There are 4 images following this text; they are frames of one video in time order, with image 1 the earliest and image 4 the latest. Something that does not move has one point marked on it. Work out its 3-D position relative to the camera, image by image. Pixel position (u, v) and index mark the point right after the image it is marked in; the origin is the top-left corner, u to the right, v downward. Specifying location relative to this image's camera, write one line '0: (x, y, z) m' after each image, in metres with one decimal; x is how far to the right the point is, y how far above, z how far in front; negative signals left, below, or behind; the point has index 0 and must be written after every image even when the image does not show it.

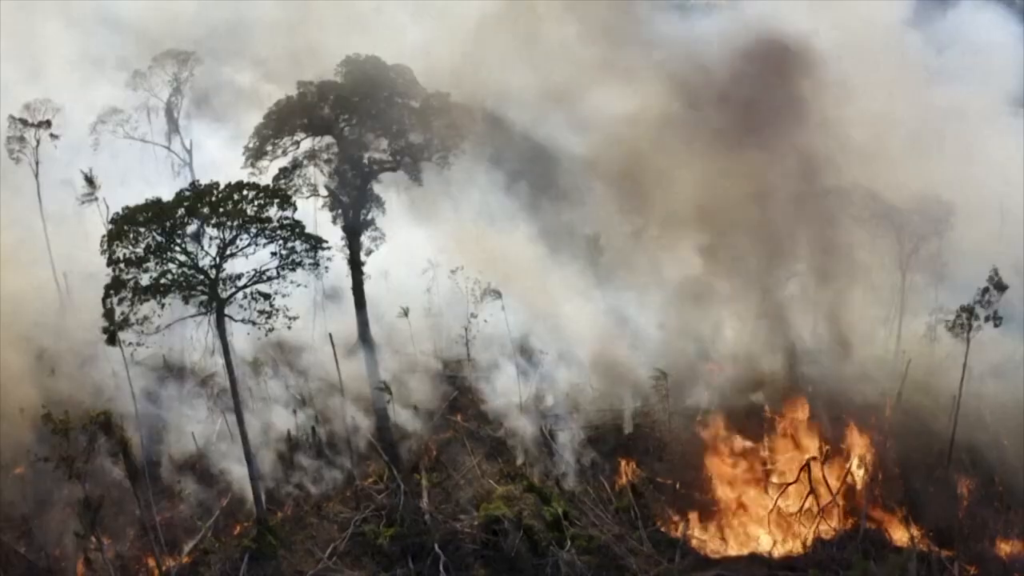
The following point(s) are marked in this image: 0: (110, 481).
0: (-6.5, -3.2, +12.9) m
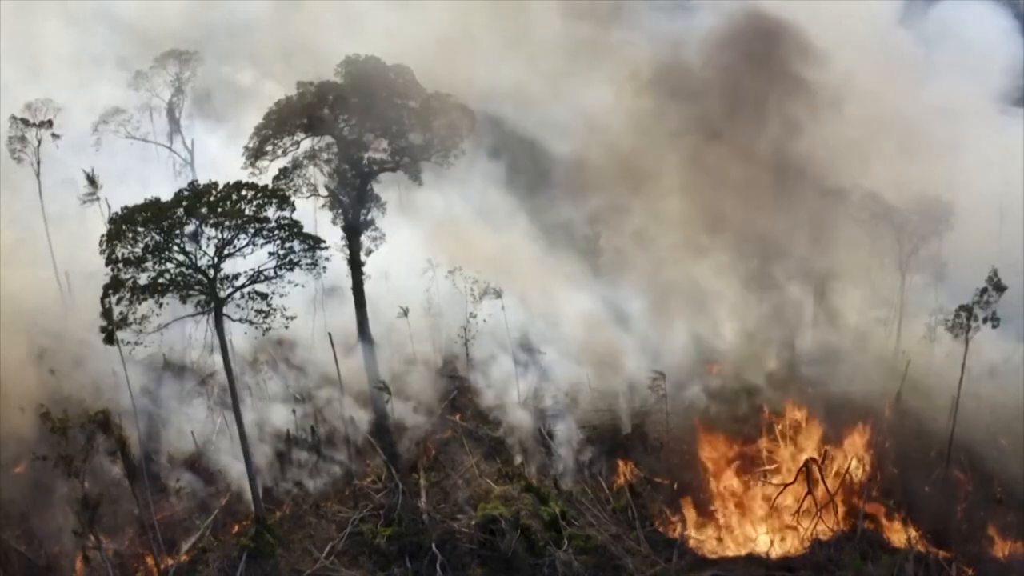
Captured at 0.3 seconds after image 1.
0: (-6.6, -3.1, +13.0) m
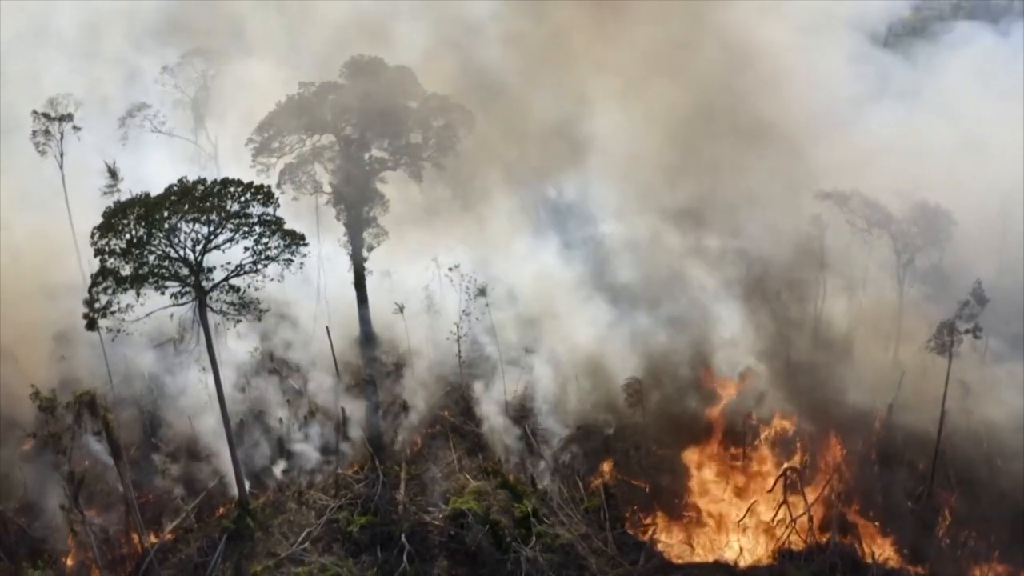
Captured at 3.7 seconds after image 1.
0: (-7.5, -3.0, +13.8) m
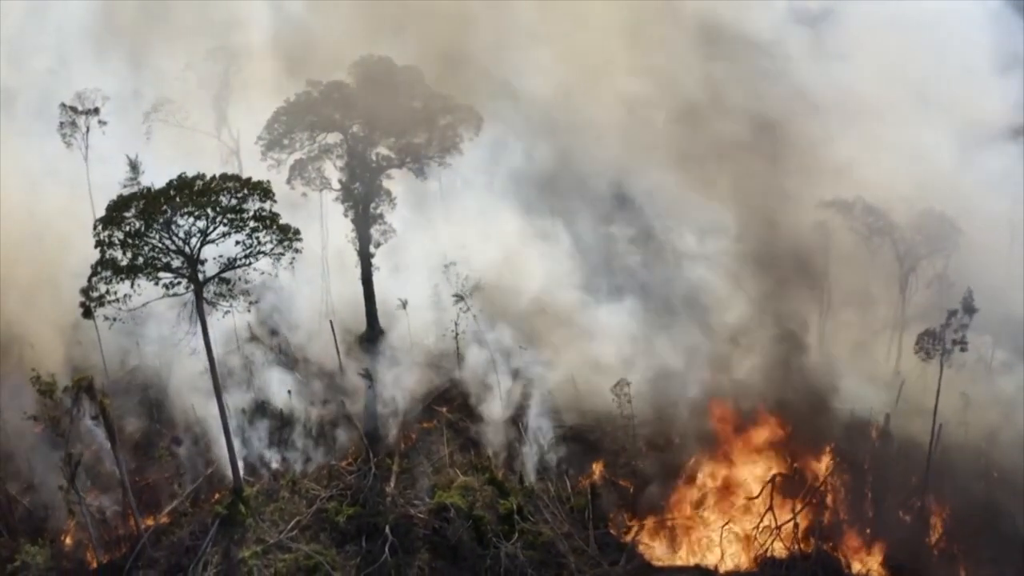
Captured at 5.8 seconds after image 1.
0: (-8.0, -2.8, +14.3) m
